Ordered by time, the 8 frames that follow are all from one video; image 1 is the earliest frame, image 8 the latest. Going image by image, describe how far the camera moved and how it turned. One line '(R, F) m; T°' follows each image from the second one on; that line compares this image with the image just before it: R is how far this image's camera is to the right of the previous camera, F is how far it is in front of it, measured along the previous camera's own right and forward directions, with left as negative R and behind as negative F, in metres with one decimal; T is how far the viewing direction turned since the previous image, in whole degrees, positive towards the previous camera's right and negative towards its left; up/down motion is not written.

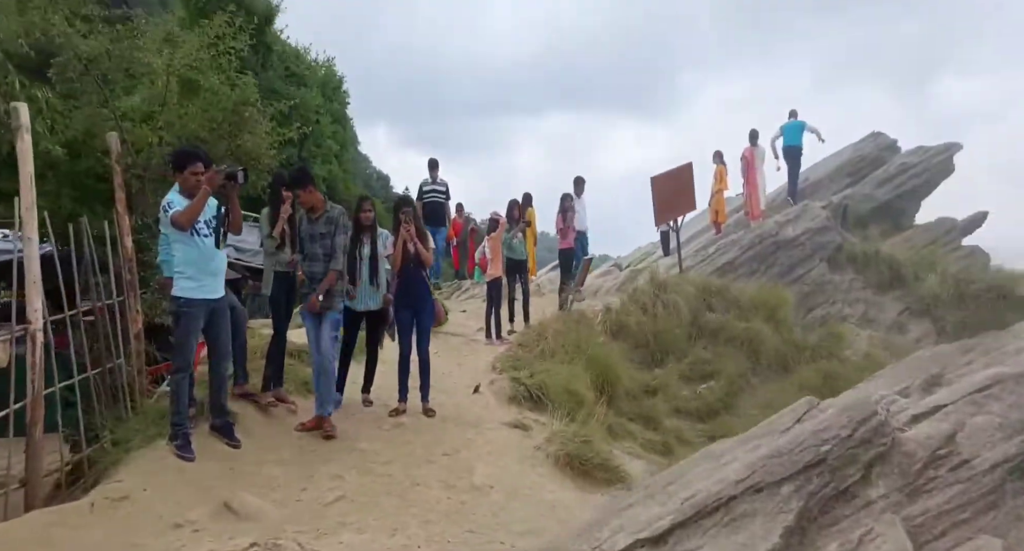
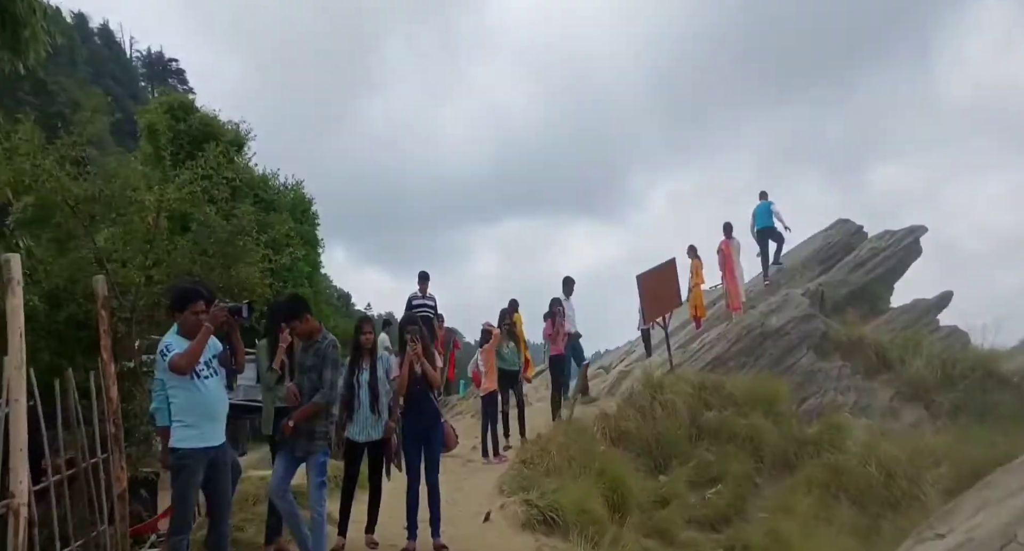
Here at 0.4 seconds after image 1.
(-0.3, +0.2) m; +3°
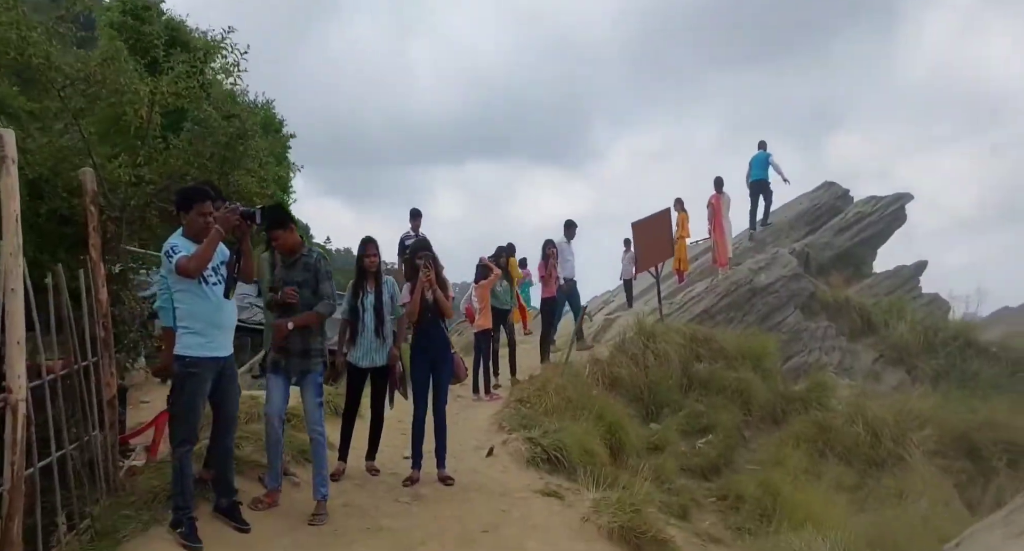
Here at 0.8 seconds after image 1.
(-0.5, +0.4) m; +3°
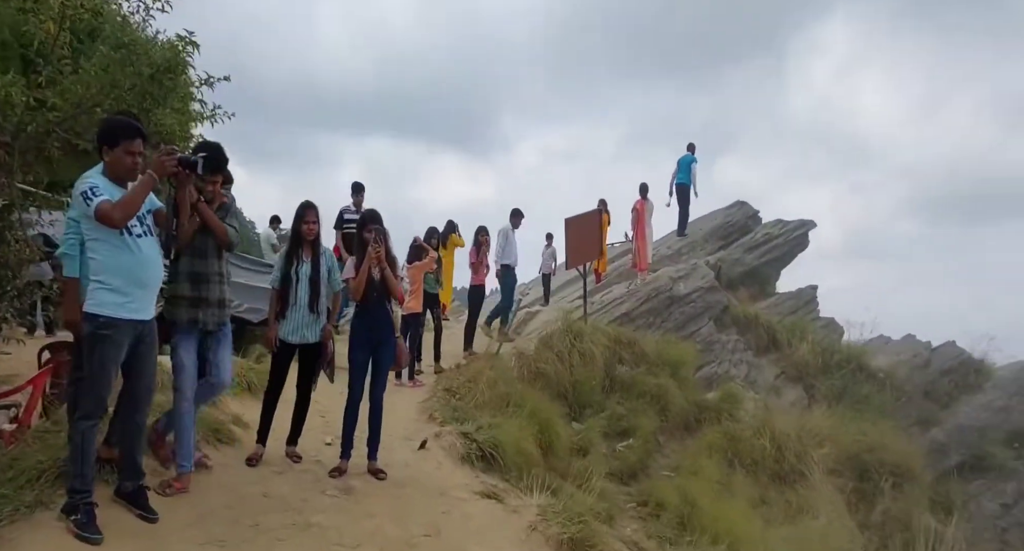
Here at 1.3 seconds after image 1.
(-0.5, +0.4) m; +9°
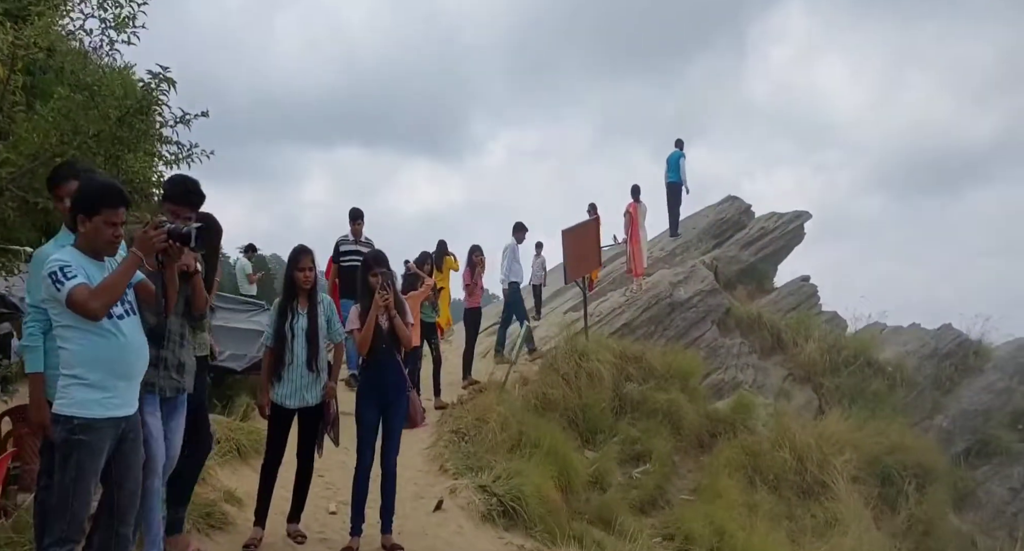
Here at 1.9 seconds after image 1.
(-0.2, +0.5) m; +2°
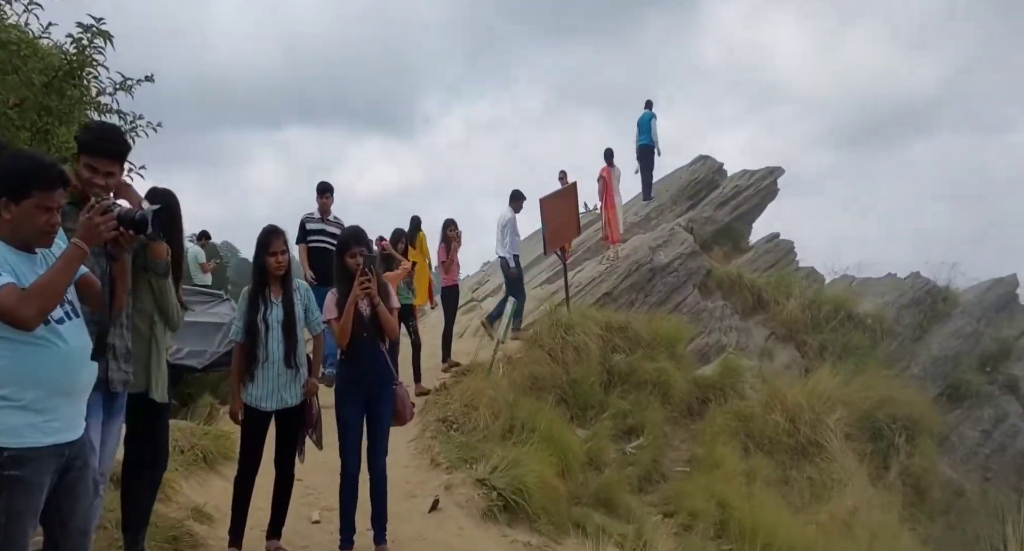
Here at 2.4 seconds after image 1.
(-0.2, +0.4) m; +3°
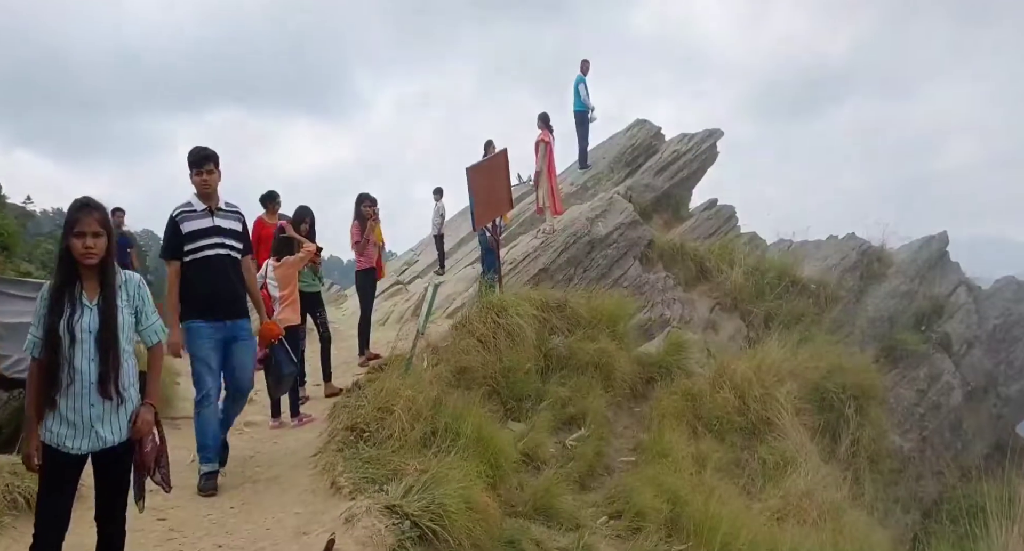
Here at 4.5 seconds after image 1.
(+0.2, +0.9) m; +5°
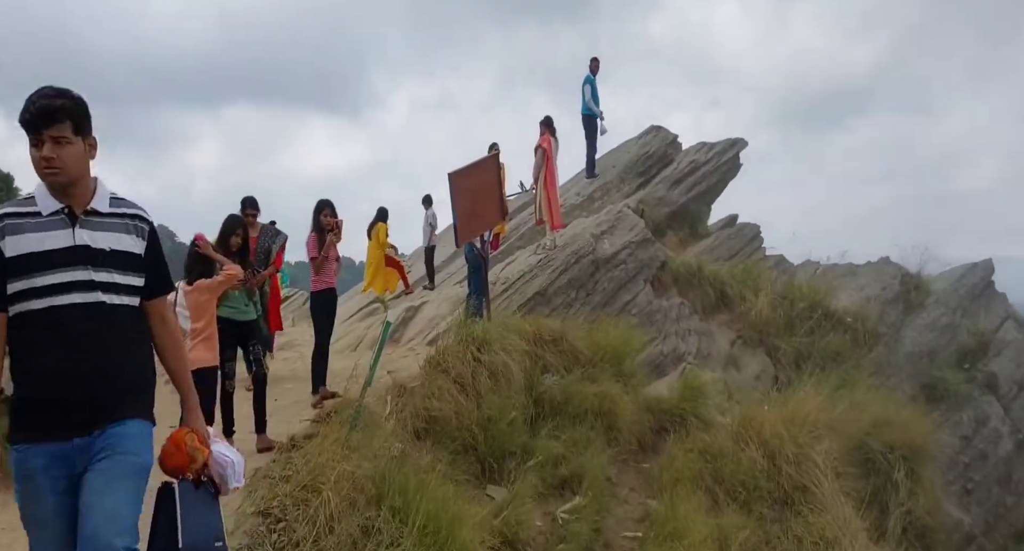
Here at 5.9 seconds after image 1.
(+0.2, +1.4) m; -1°
